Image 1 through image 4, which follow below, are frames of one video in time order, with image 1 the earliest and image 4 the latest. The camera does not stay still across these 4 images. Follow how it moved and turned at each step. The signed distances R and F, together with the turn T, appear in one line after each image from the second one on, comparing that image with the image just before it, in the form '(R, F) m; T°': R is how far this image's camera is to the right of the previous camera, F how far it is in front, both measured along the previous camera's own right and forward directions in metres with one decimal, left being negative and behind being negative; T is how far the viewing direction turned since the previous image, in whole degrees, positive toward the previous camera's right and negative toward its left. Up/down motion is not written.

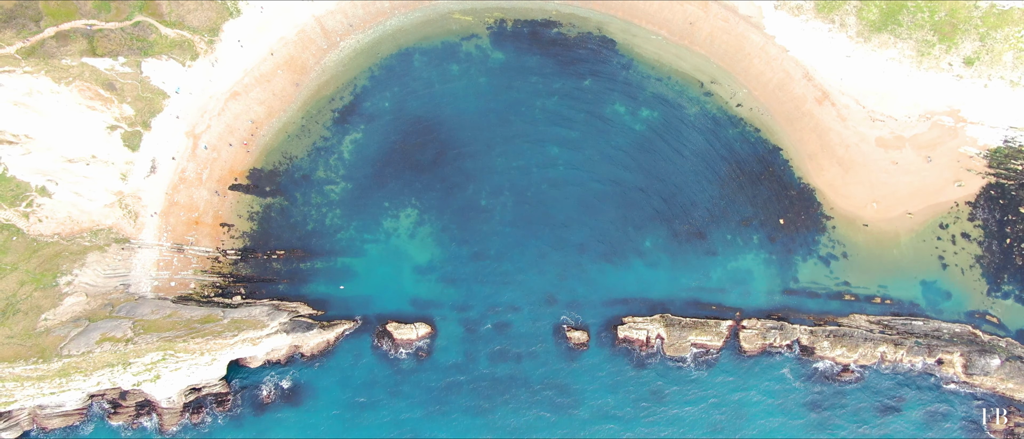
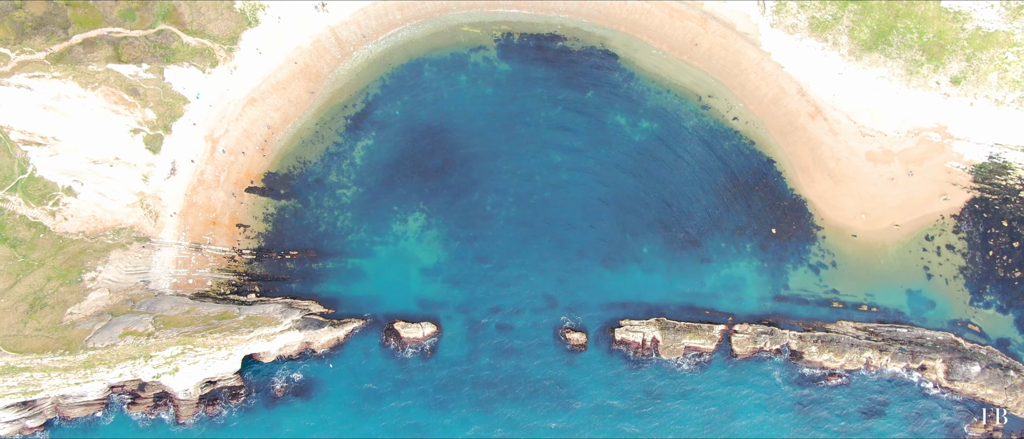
(-0.3, -1.8) m; 0°
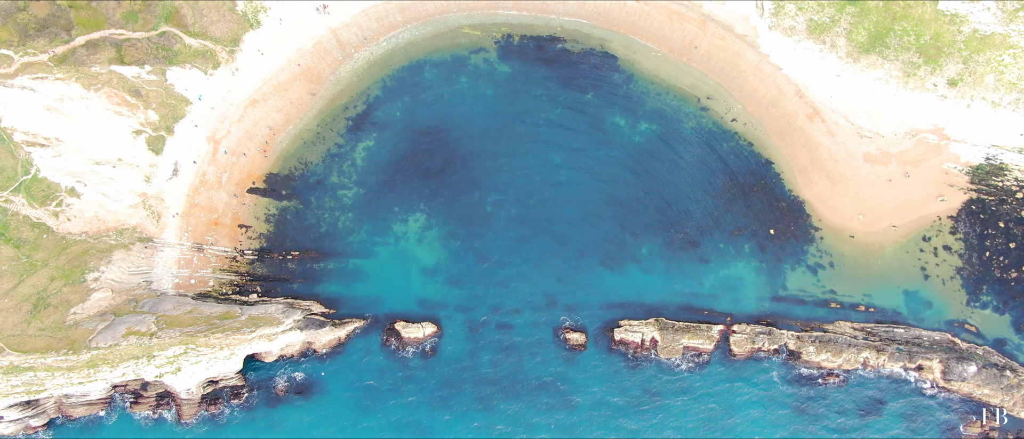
(0.0, -0.3) m; 0°
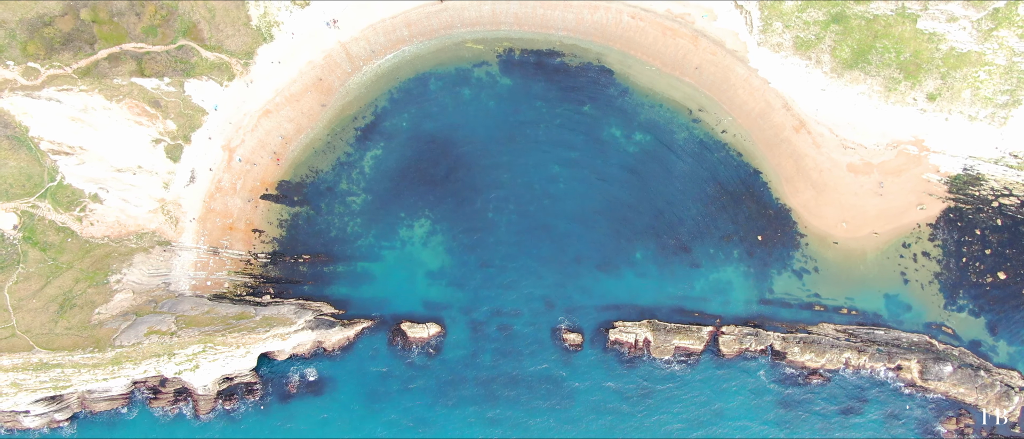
(-0.1, -2.2) m; 0°
